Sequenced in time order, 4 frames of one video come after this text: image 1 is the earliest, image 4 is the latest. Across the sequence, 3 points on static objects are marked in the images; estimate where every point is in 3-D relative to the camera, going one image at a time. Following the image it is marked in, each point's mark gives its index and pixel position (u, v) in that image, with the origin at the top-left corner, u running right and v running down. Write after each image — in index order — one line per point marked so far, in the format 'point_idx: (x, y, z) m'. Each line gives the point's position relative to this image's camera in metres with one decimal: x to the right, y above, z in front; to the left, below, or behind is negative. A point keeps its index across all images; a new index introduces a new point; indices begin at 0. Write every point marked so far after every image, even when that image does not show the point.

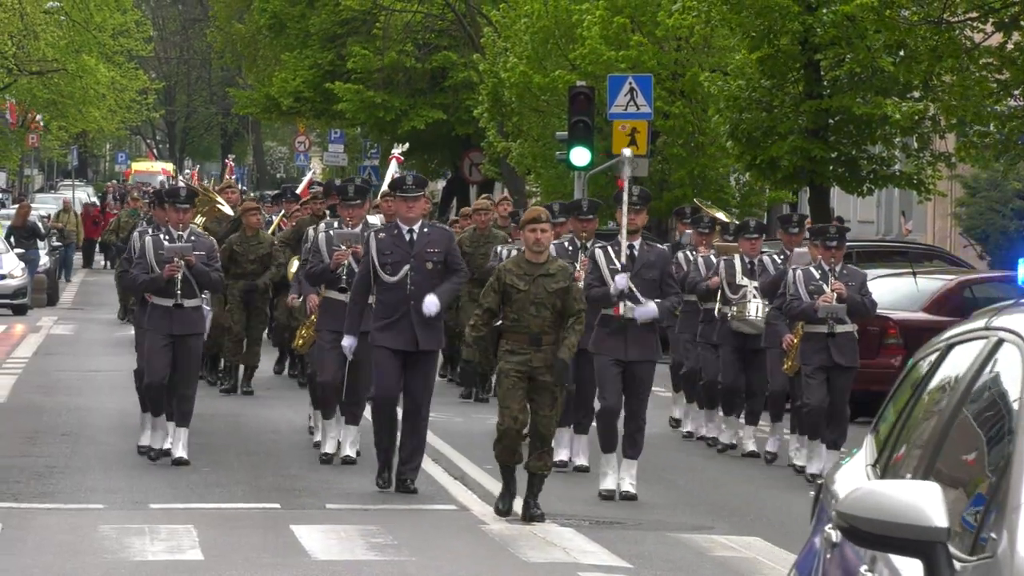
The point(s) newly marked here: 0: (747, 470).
0: (+1.7, -1.4, +15.3) m
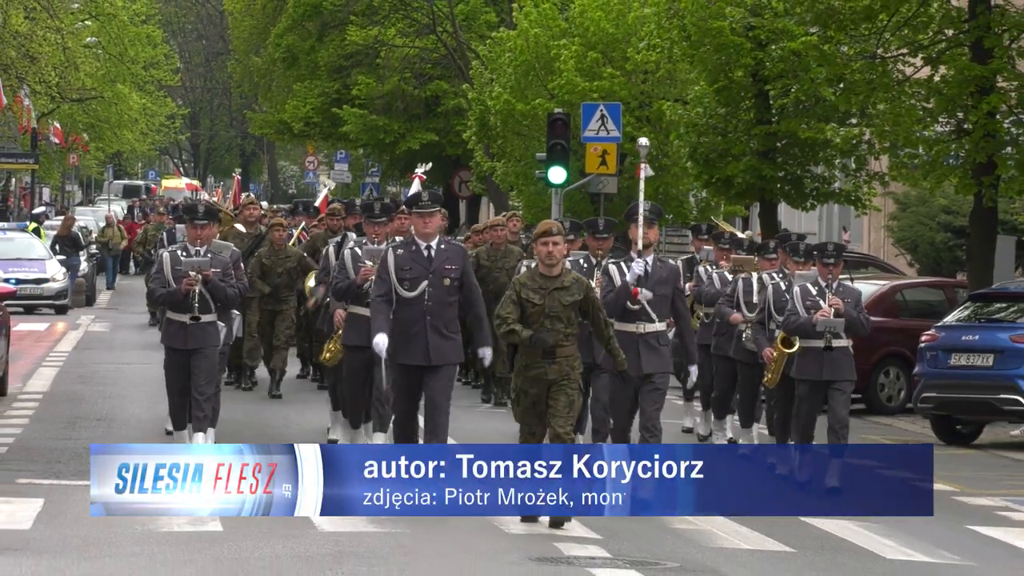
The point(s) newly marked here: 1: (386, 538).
0: (+1.7, -1.4, +16.6) m
1: (-0.7, -1.4, +11.1) m
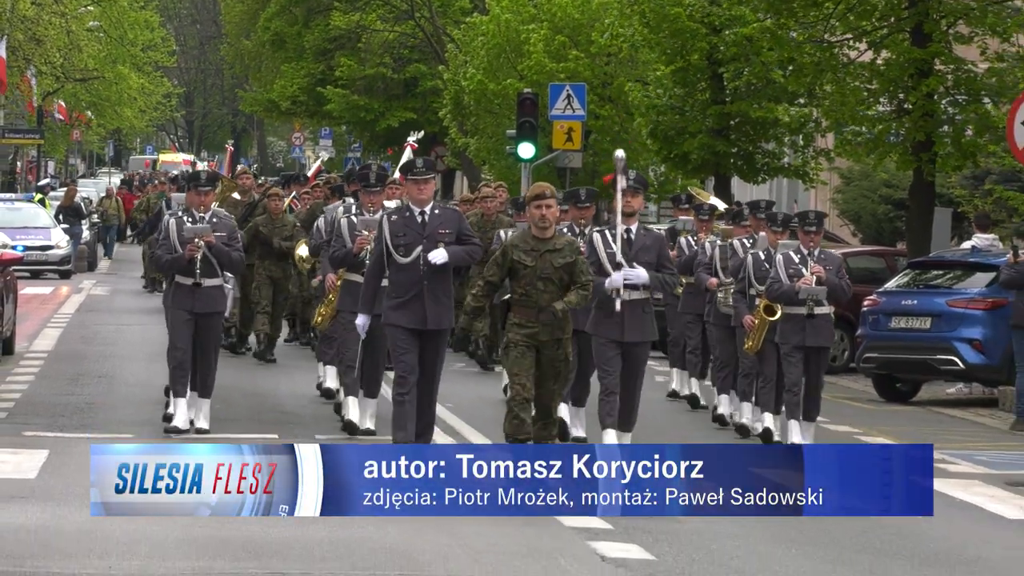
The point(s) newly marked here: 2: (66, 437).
0: (+1.5, -1.2, +17.4) m
1: (-0.9, -1.2, +11.9) m
2: (-3.1, -1.0, +13.6) m
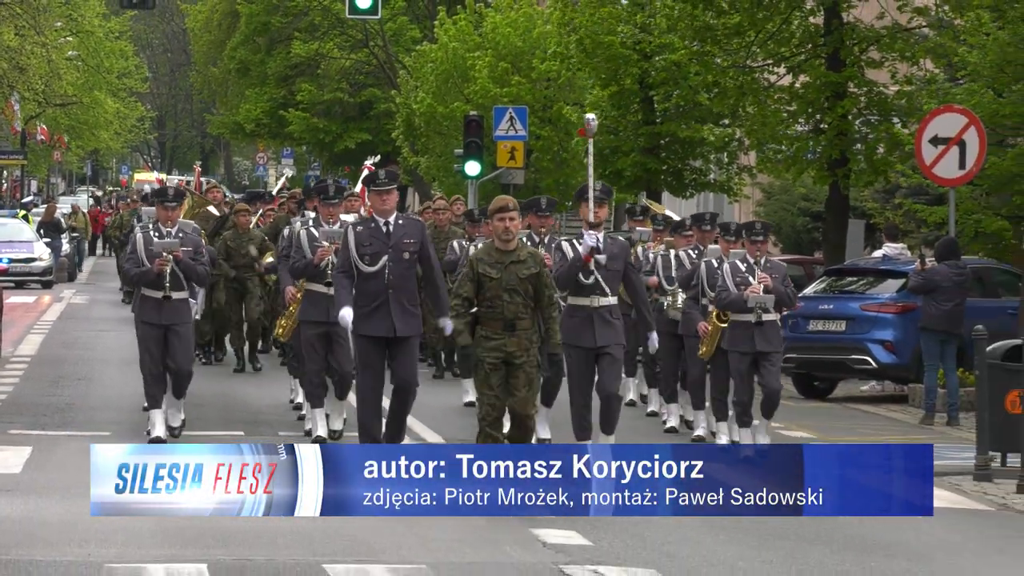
0: (+1.1, -1.3, +18.4) m
1: (-1.2, -1.3, +12.9) m
2: (-3.5, -1.1, +14.6) m
